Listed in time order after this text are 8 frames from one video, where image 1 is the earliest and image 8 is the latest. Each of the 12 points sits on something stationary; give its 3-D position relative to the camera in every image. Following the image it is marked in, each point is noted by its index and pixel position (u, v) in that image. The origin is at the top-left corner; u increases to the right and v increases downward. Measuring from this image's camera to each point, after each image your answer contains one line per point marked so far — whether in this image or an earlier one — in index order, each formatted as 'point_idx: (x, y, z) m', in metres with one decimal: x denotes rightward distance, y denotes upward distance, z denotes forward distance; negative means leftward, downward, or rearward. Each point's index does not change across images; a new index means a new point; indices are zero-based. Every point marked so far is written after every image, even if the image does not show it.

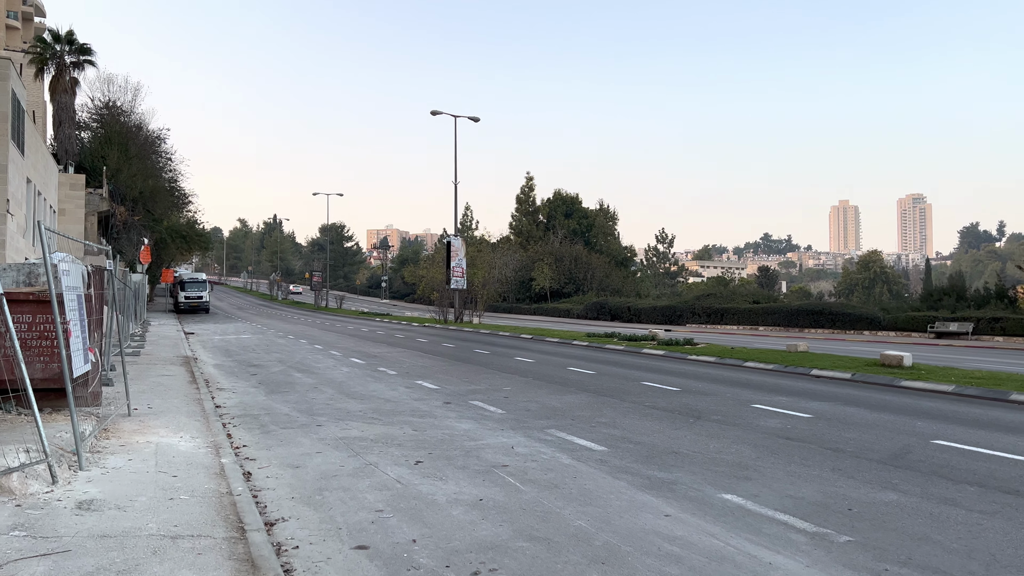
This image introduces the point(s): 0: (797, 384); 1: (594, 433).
0: (+5.0, -1.7, +14.3) m
1: (+1.0, -1.7, +9.7) m
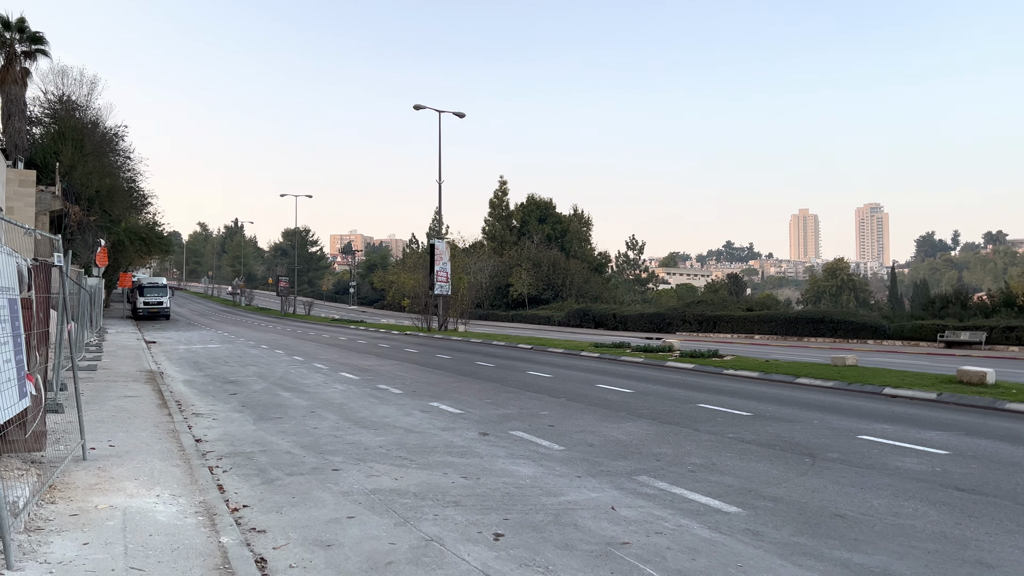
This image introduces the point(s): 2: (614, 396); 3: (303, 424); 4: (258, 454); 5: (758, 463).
0: (+5.6, -1.8, +12.3) m
1: (+1.7, -1.8, +7.5) m
2: (+1.8, -1.8, +13.8) m
3: (-2.8, -1.9, +11.1) m
4: (-2.8, -1.8, +9.0) m
5: (+2.5, -1.8, +8.3) m
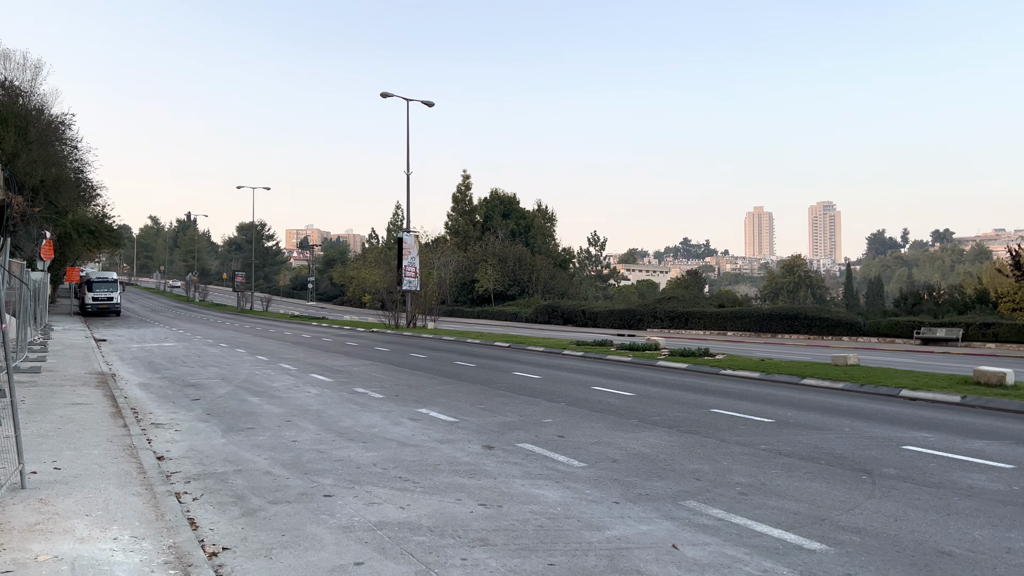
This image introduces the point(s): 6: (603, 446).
0: (+5.5, -1.7, +11.4) m
1: (+2.0, -1.7, +6.5) m
2: (+1.7, -1.8, +12.8) m
3: (-2.8, -1.8, +9.8) m
4: (-2.6, -1.8, +7.7) m
5: (+2.7, -1.7, +7.3) m
6: (+1.0, -1.8, +9.1) m
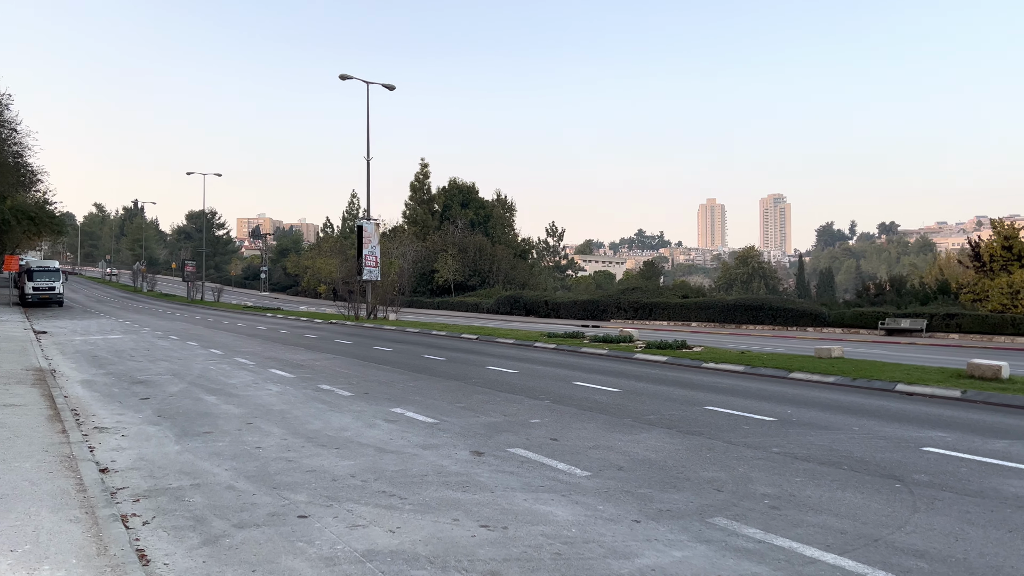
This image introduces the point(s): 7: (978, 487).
0: (+5.3, -1.6, +10.9) m
1: (+2.0, -1.7, +5.7) m
2: (+1.4, -1.6, +12.0) m
3: (-2.9, -1.7, +8.8) m
4: (-2.7, -1.7, +6.7) m
5: (+2.7, -1.7, +6.6) m
6: (+0.9, -1.7, +8.3) m
7: (+3.9, -1.7, +6.8) m
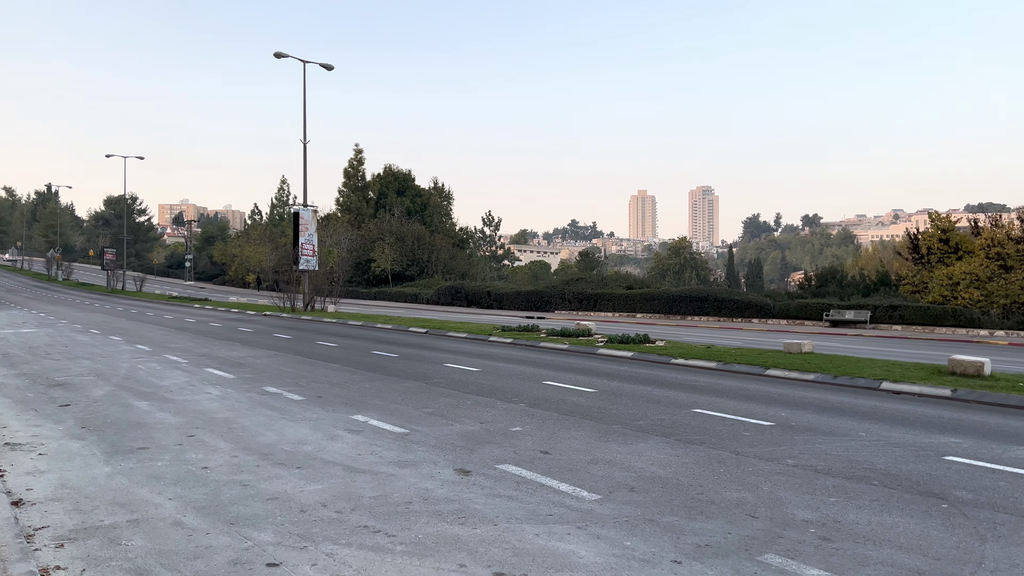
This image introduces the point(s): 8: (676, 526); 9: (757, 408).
0: (+5.0, -1.5, +10.3) m
1: (+2.1, -1.7, +4.9) m
2: (+1.0, -1.5, +11.1) m
3: (-3.1, -1.6, +7.6) m
4: (-2.6, -1.7, +5.5) m
5: (+2.8, -1.6, +5.9) m
6: (+0.8, -1.6, +7.3) m
7: (+3.9, -1.6, +6.1) m
8: (+1.1, -1.6, +5.6) m
9: (+3.2, -1.5, +10.5) m
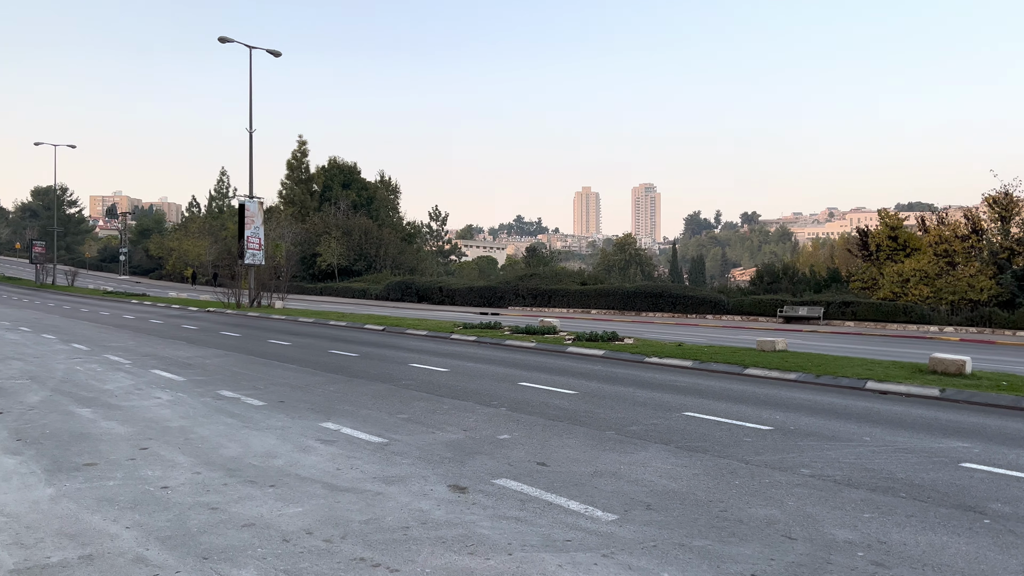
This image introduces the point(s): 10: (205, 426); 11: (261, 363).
0: (+4.8, -1.5, +10.0) m
1: (+2.3, -1.7, +4.4) m
2: (+0.7, -1.5, +10.5) m
3: (-3.1, -1.6, +6.7) m
4: (-2.5, -1.6, +4.7) m
5: (+2.8, -1.6, +5.4) m
6: (+0.8, -1.6, +6.8) m
7: (+3.9, -1.6, +5.7) m
8: (+1.2, -1.6, +5.1) m
9: (+2.9, -1.5, +10.1) m
10: (-3.4, -1.5, +9.1) m
11: (-4.6, -1.4, +15.0) m
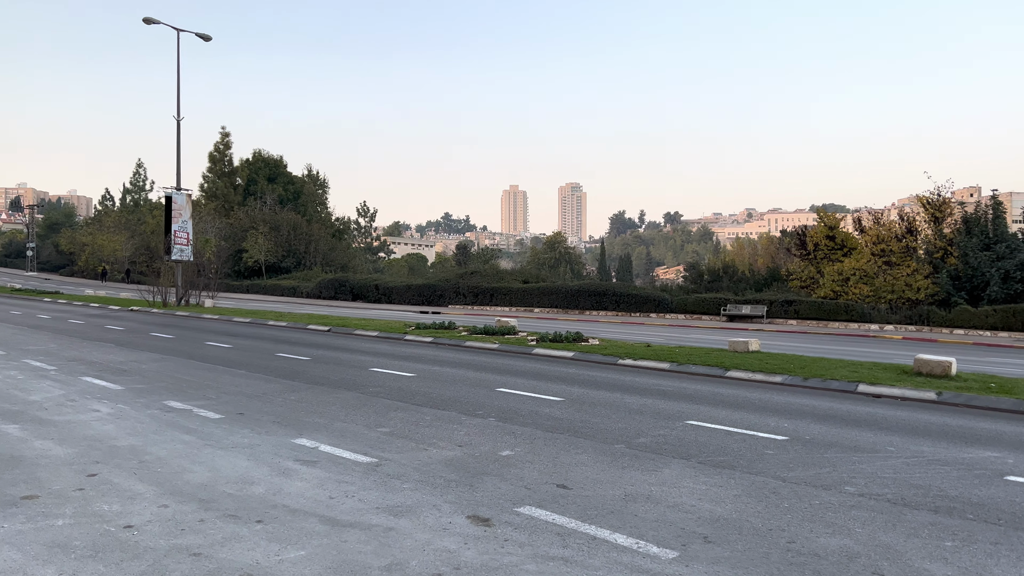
0: (+4.6, -1.5, +9.6) m
1: (+2.7, -1.7, +3.8) m
2: (+0.5, -1.5, +9.7) m
3: (-2.9, -1.6, +5.6) m
4: (-2.1, -1.7, +3.6) m
5: (+3.1, -1.6, +4.8) m
6: (+1.0, -1.6, +6.0) m
7: (+4.2, -1.6, +5.2) m
8: (+1.6, -1.6, +4.4) m
9: (+2.8, -1.5, +9.5) m
10: (-3.5, -1.5, +8.0) m
11: (-5.2, -1.4, +13.7) m
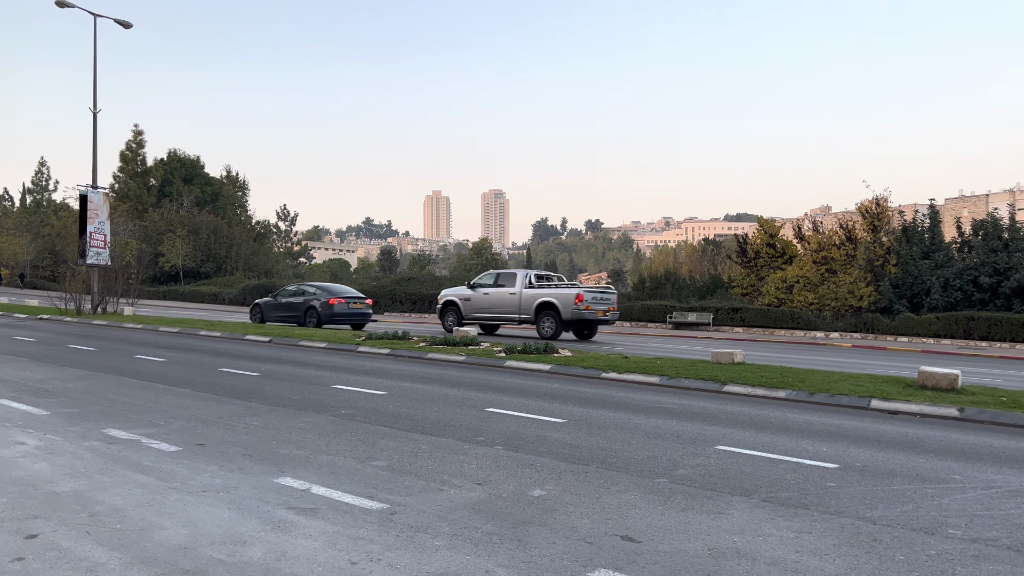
0: (+4.7, -1.6, +8.9) m
1: (+3.3, -1.7, +2.9) m
2: (+0.6, -1.6, +8.6) m
3: (-2.4, -1.6, +4.2) m
4: (-1.4, -1.7, +2.3) m
5: (+3.7, -1.7, +4.0) m
6: (+1.4, -1.7, +5.0) m
7: (+4.7, -1.7, +4.5) m
8: (+2.1, -1.7, +3.4) m
9: (+2.9, -1.6, +8.6) m
10: (-3.2, -1.6, +6.5) m
11: (-5.5, -1.5, +12.1) m
